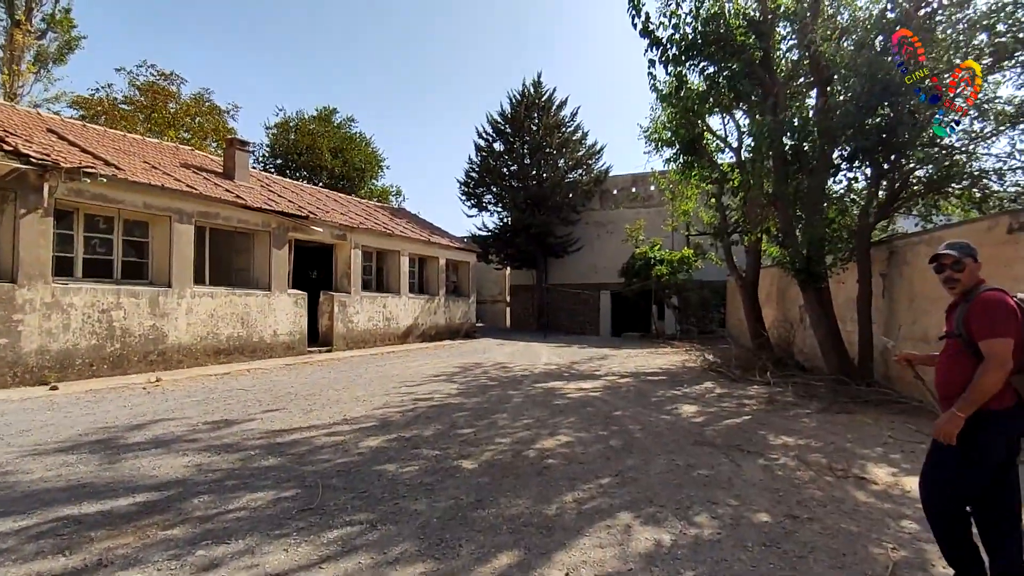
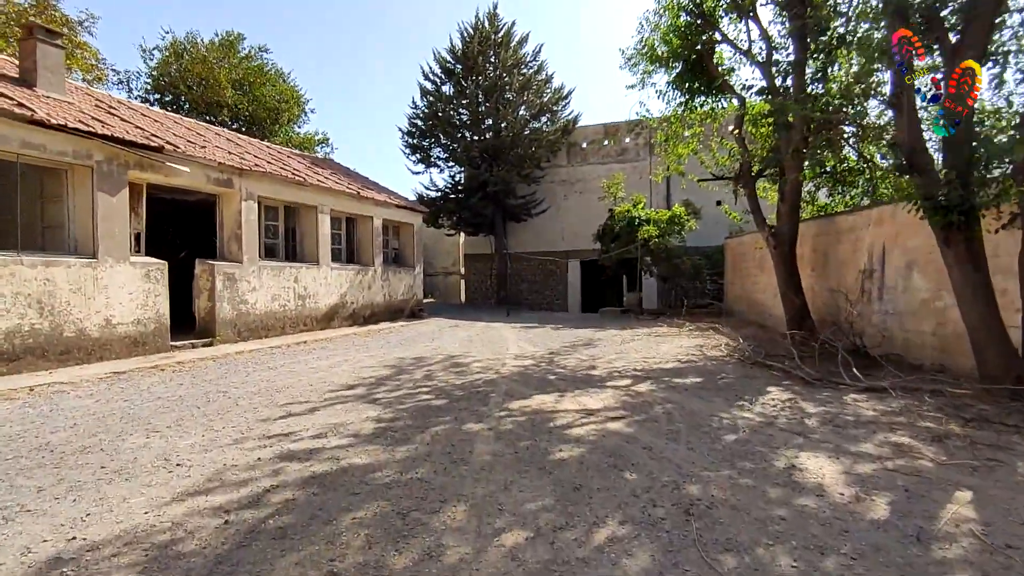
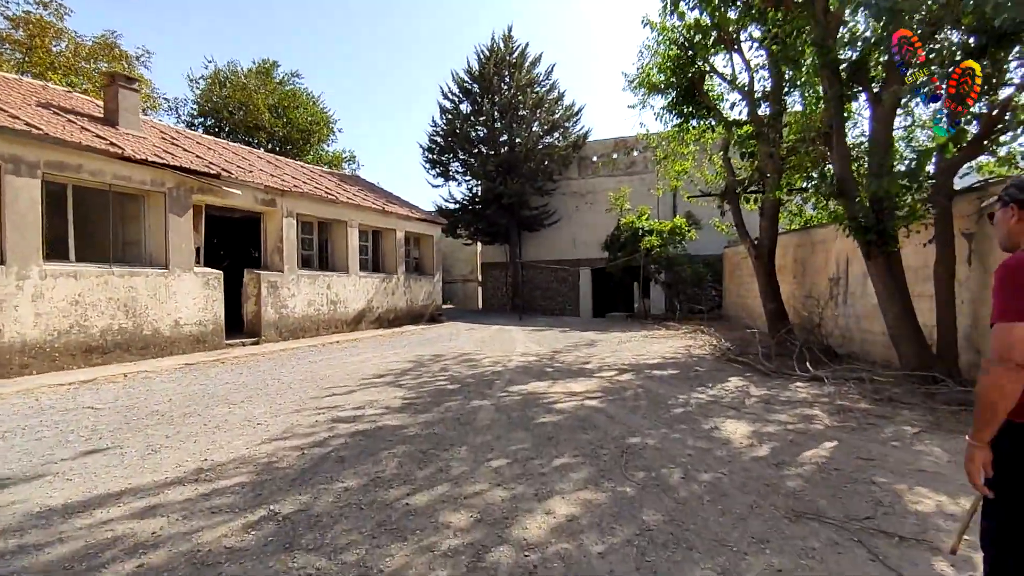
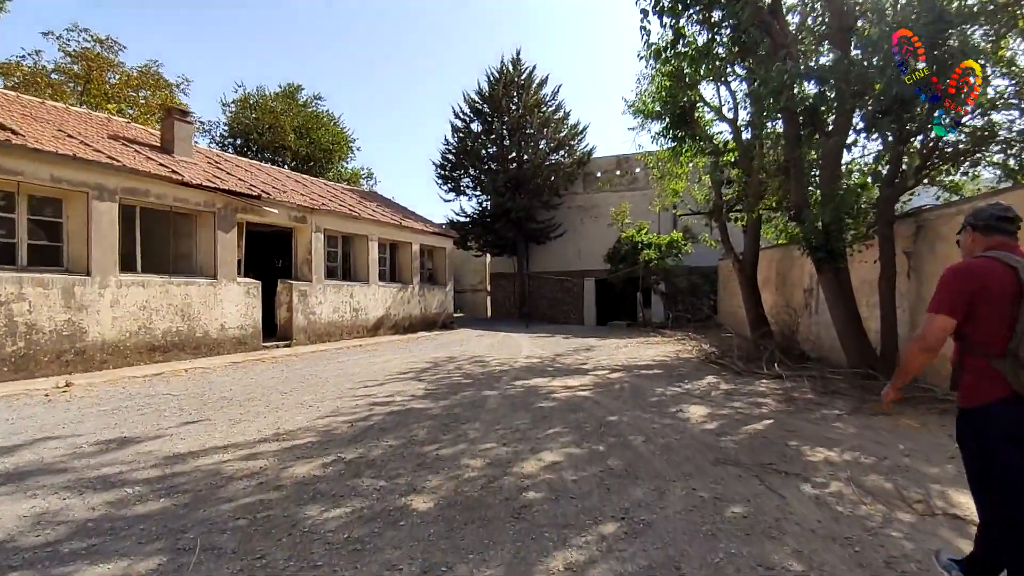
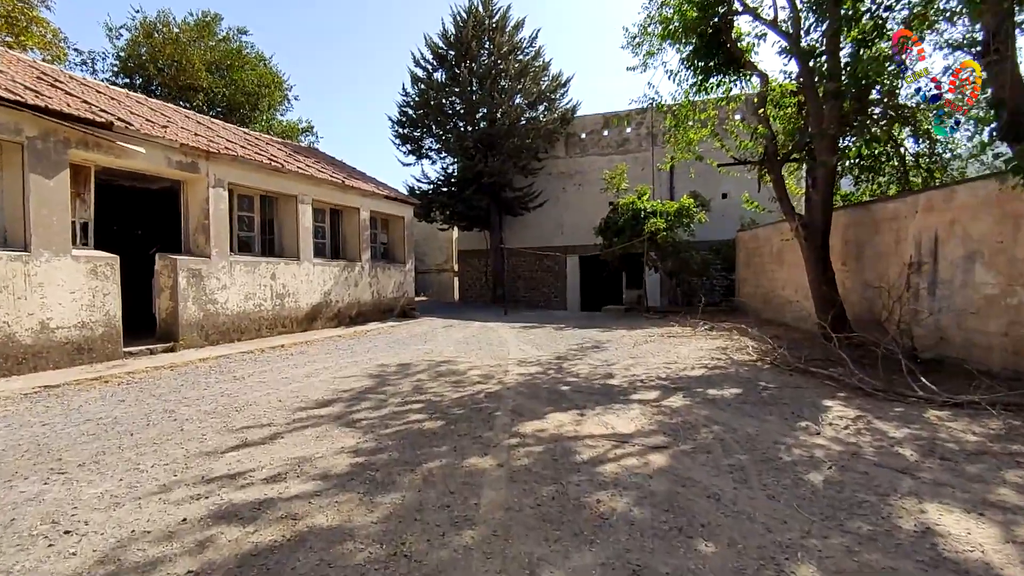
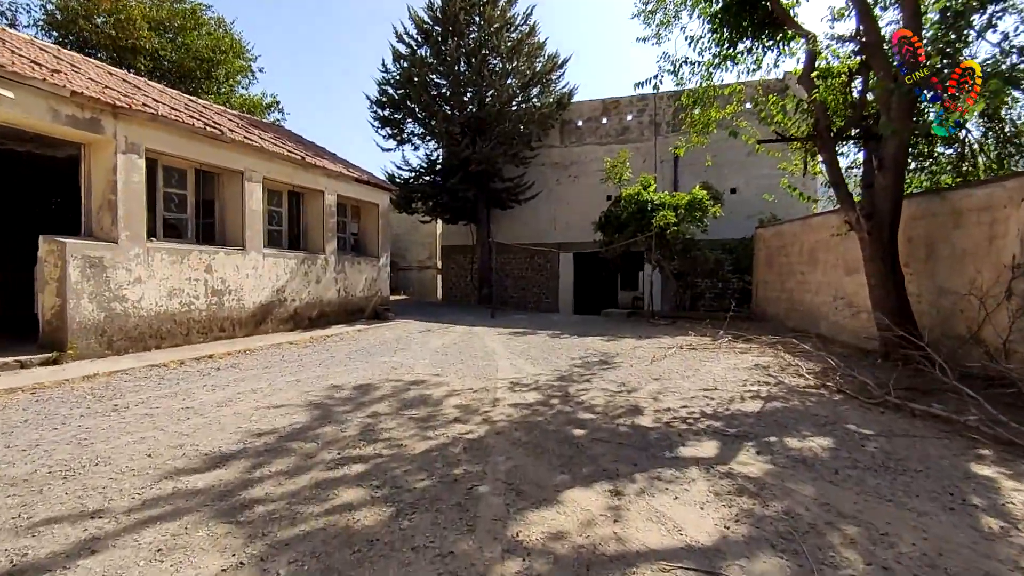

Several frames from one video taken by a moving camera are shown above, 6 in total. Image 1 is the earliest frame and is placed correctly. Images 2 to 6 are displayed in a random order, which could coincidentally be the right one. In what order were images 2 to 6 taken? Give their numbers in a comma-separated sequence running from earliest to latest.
4, 3, 2, 5, 6
